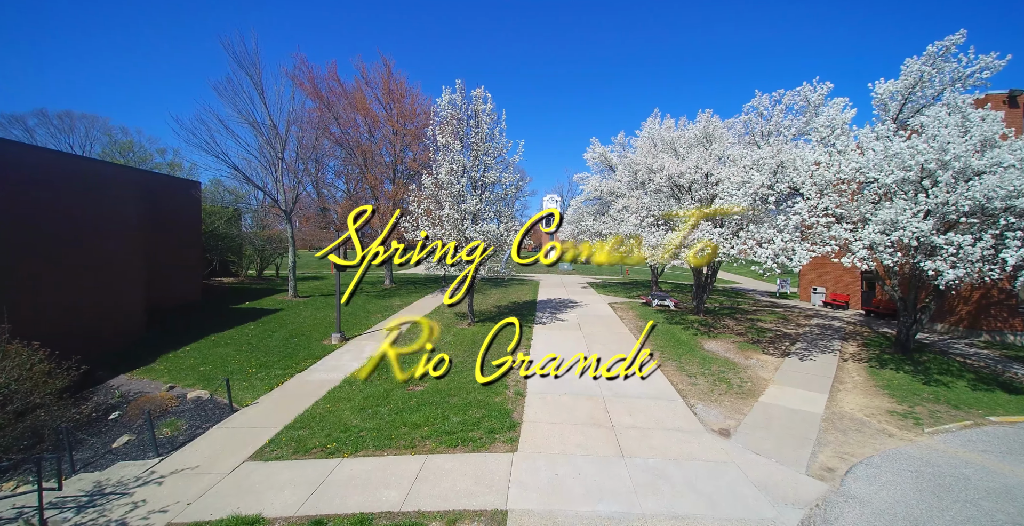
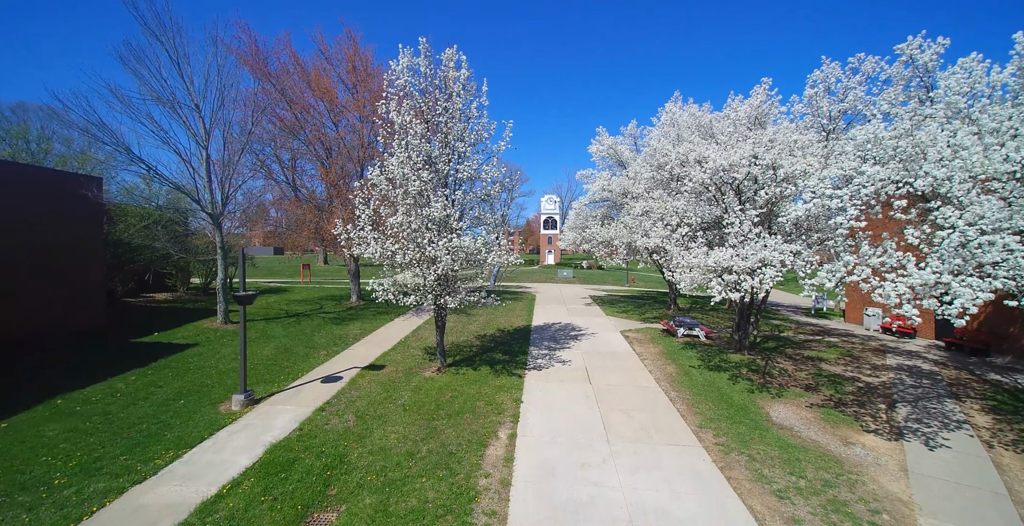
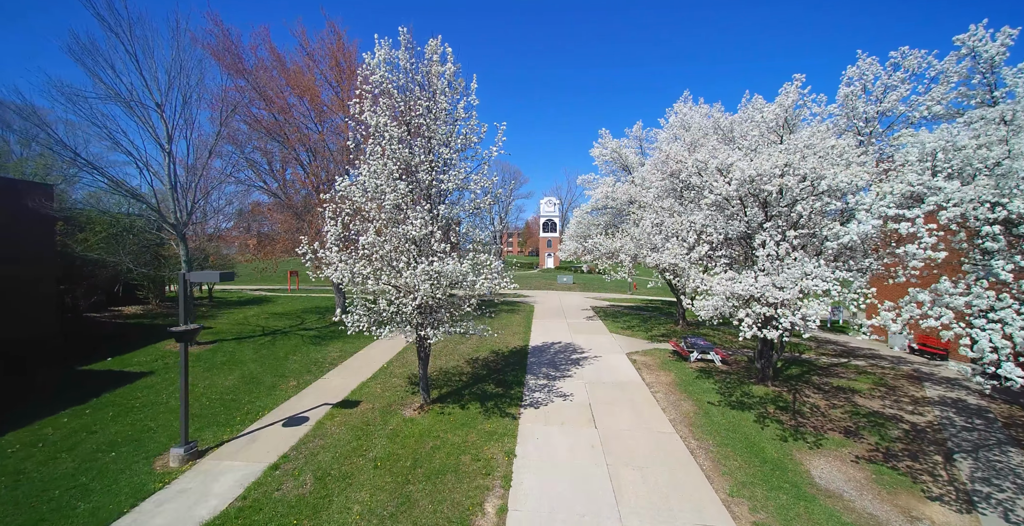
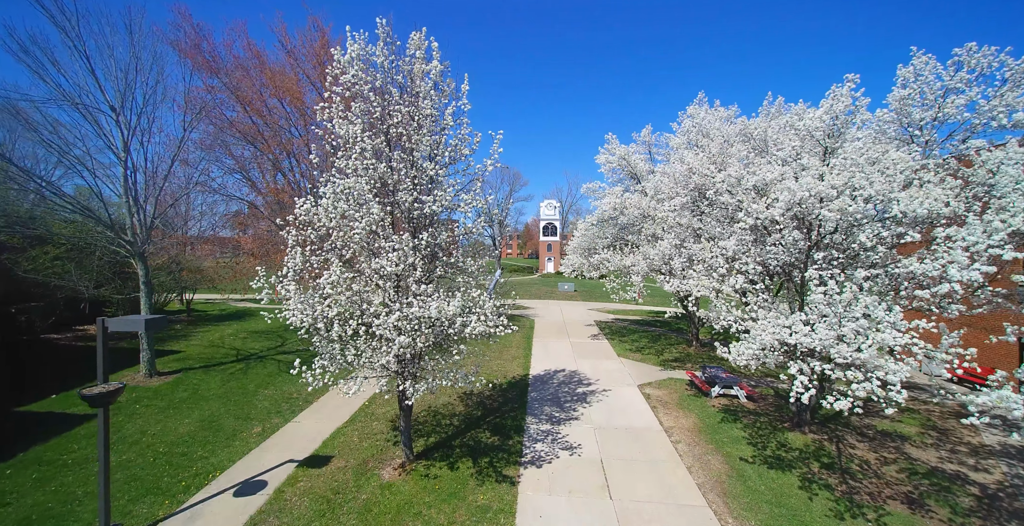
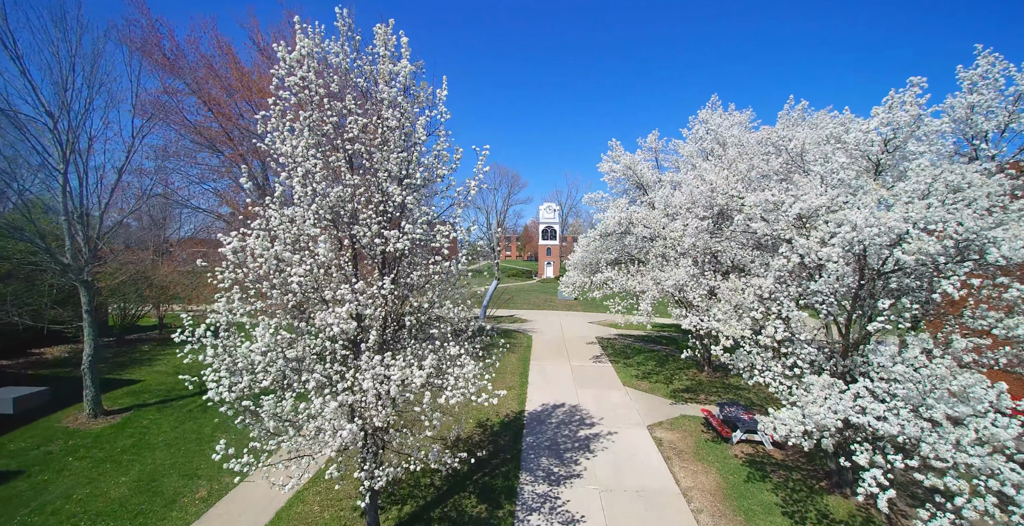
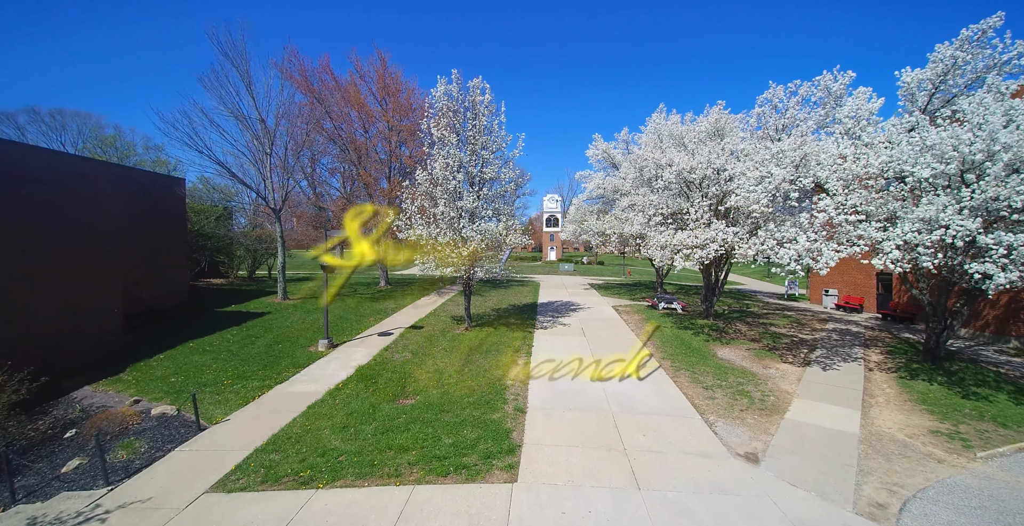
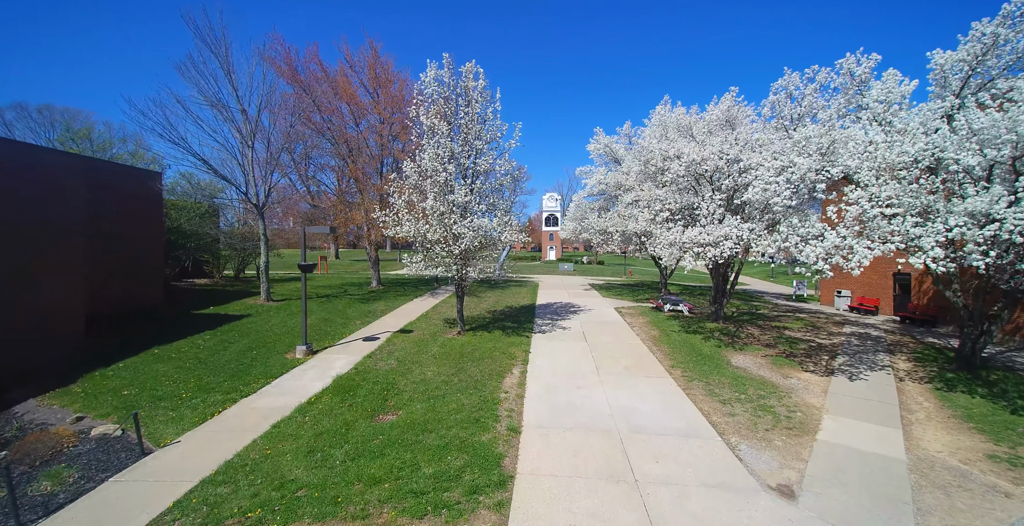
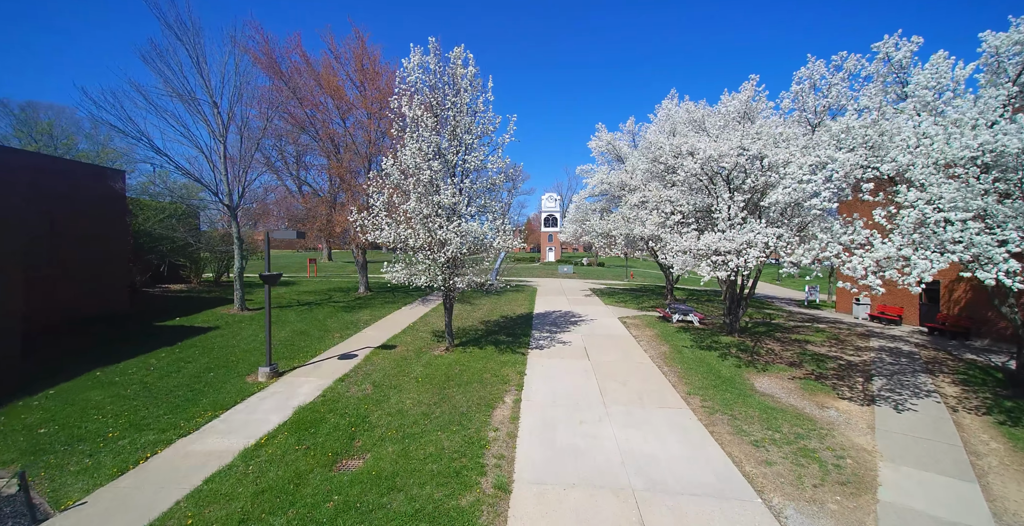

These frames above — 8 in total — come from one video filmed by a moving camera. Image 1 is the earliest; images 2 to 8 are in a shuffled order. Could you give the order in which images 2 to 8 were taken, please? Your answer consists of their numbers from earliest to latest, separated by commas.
6, 7, 8, 2, 3, 4, 5
